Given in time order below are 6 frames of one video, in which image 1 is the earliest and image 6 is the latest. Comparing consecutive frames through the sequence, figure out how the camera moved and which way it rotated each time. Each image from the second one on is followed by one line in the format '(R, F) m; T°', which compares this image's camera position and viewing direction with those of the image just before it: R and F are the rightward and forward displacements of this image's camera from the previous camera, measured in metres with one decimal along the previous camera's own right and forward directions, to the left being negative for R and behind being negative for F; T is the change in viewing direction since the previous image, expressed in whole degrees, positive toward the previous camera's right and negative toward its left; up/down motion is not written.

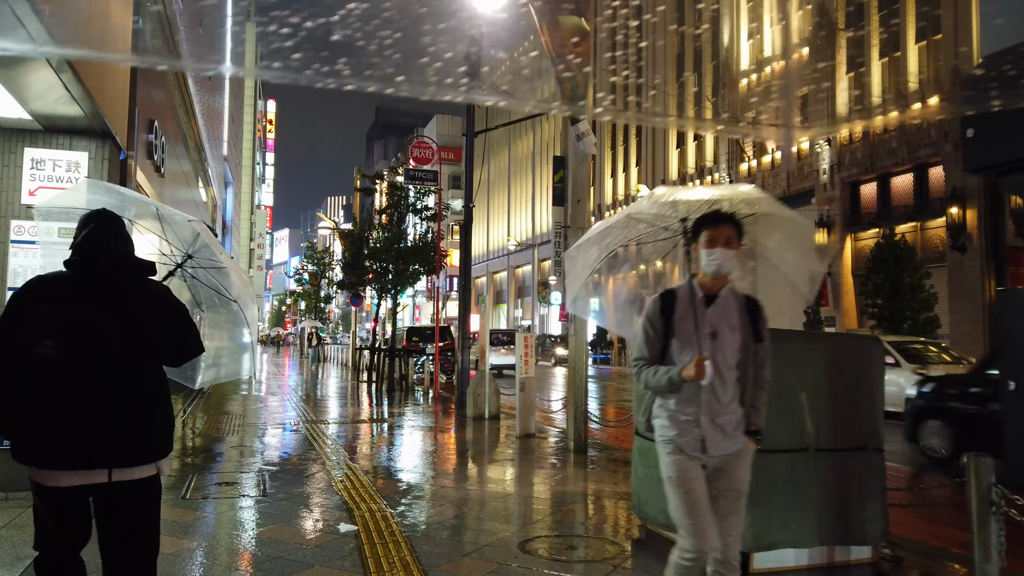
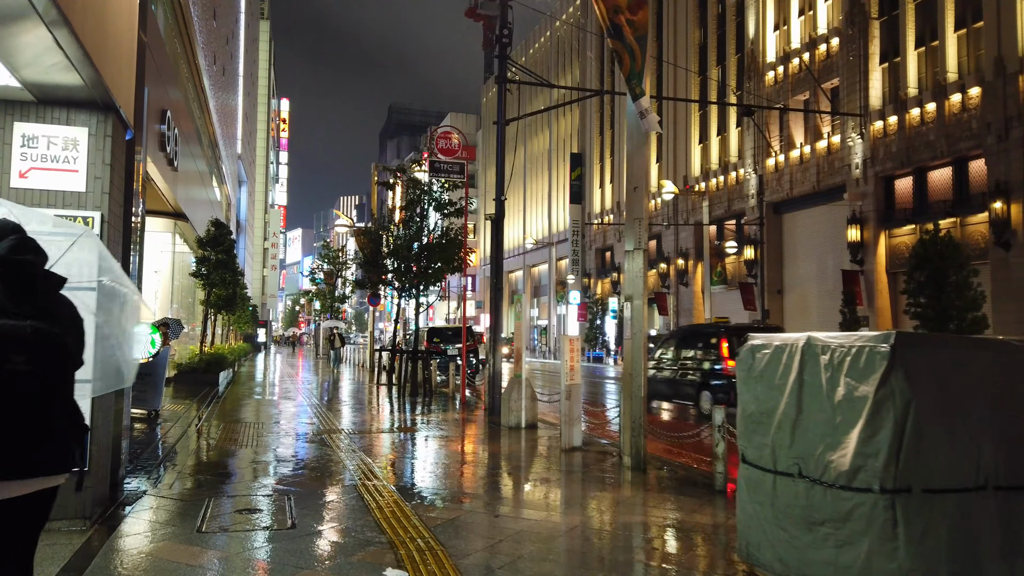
(-0.5, +1.0) m; -1°
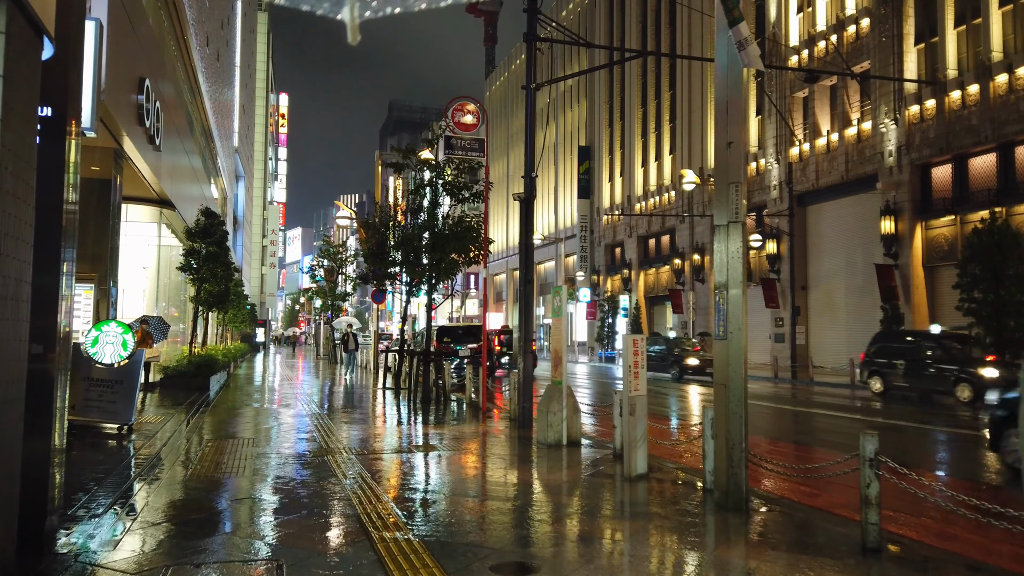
(-0.6, +2.1) m; 0°
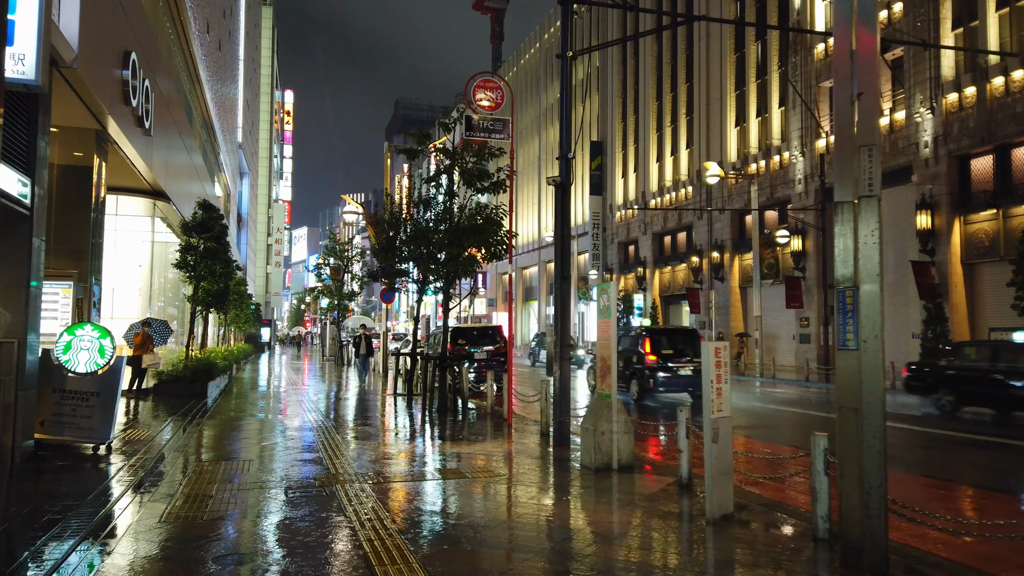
(-0.4, +1.6) m; 0°
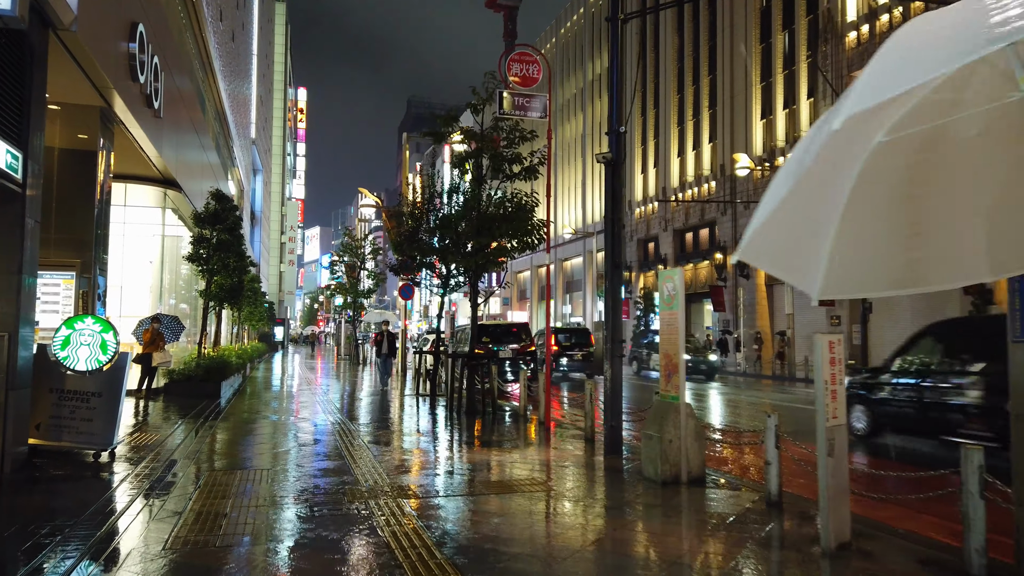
(-0.5, +1.1) m; -1°
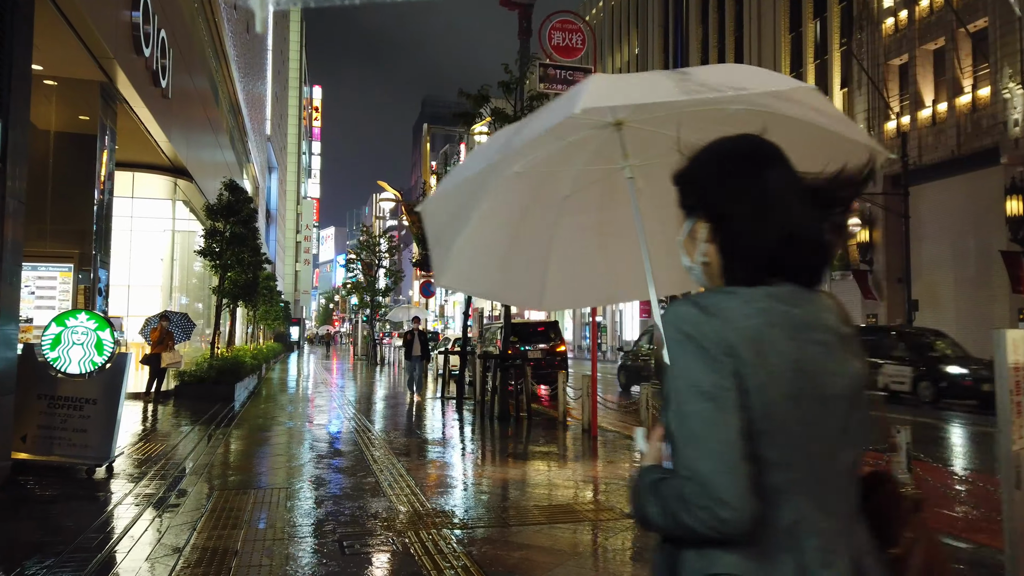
(-0.4, +1.2) m; -1°
